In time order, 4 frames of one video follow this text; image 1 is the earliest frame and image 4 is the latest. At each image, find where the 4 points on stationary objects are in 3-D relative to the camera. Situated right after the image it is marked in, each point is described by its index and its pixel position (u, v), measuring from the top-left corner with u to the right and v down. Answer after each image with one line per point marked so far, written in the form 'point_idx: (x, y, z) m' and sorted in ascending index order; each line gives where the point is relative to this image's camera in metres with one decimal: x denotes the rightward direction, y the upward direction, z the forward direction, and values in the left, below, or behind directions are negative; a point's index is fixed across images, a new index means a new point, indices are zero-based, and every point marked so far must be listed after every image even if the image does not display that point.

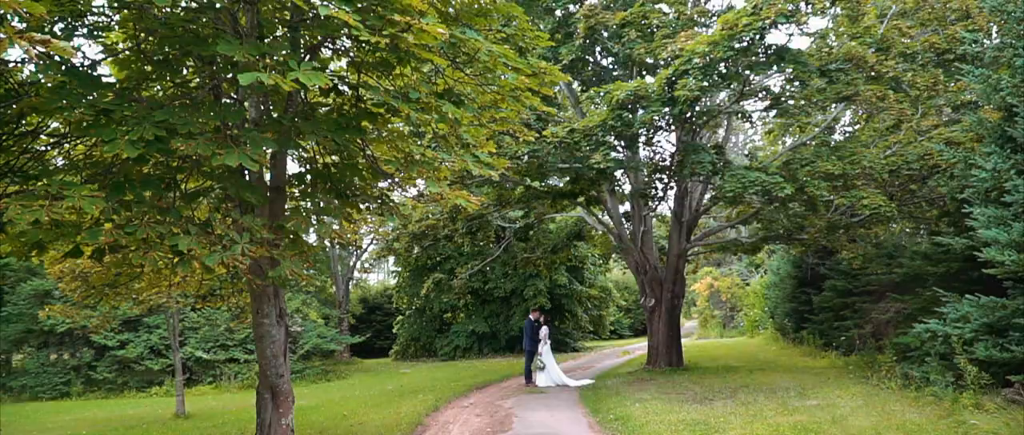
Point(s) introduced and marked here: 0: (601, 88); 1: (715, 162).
0: (+1.6, +2.4, +13.7) m
1: (+3.9, +1.1, +14.1) m
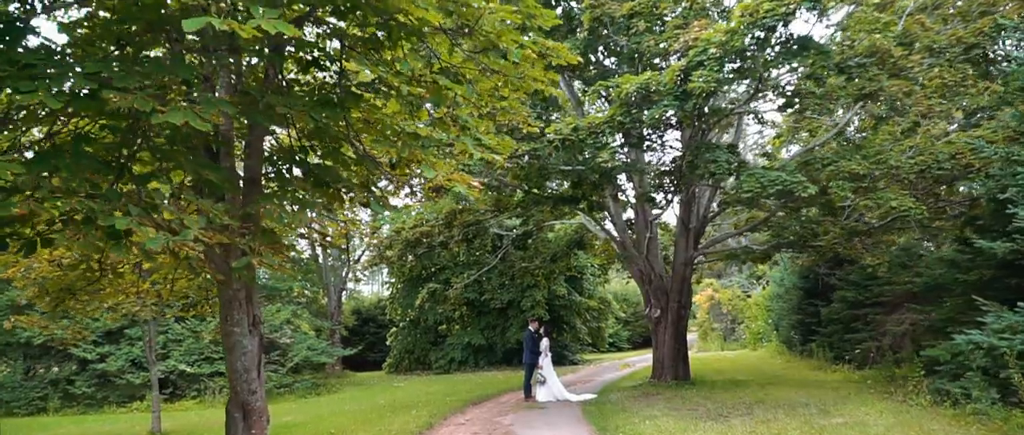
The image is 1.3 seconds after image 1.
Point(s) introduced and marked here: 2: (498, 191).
0: (+1.6, +2.4, +12.9) m
1: (+3.9, +1.0, +13.2) m
2: (-0.3, +0.6, +17.1) m
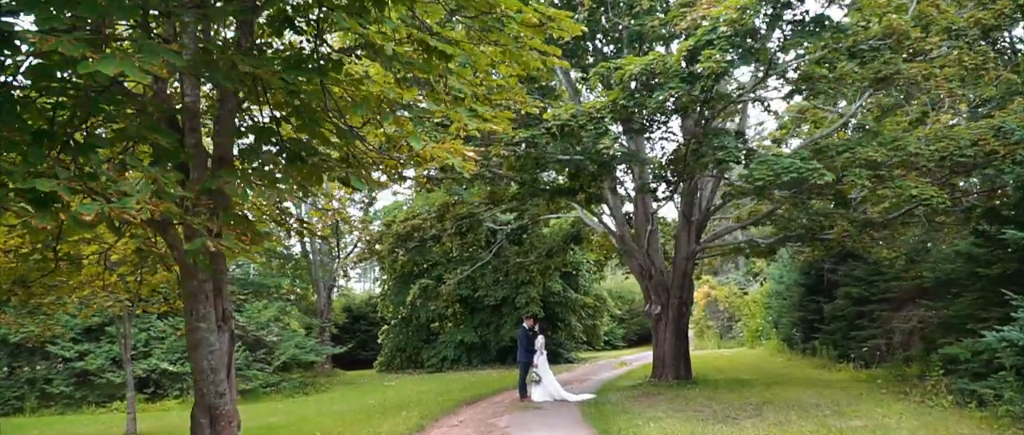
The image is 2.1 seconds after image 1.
0: (+1.6, +2.5, +12.2) m
1: (+3.8, +1.2, +12.6) m
2: (-0.4, +0.8, +16.4) m
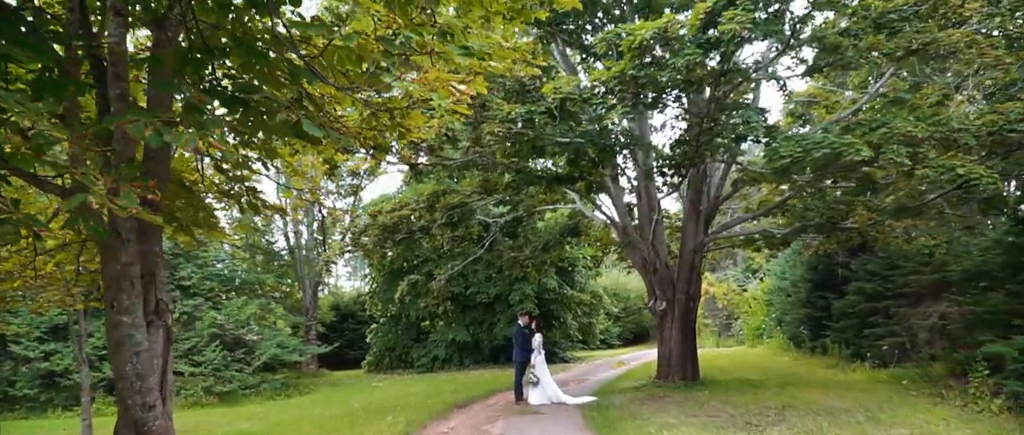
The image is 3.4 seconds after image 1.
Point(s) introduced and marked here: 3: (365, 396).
0: (+1.5, +2.7, +11.0) m
1: (+3.8, +1.4, +11.4) m
2: (-0.5, +1.0, +15.2) m
3: (-3.6, -4.3, +18.1) m
